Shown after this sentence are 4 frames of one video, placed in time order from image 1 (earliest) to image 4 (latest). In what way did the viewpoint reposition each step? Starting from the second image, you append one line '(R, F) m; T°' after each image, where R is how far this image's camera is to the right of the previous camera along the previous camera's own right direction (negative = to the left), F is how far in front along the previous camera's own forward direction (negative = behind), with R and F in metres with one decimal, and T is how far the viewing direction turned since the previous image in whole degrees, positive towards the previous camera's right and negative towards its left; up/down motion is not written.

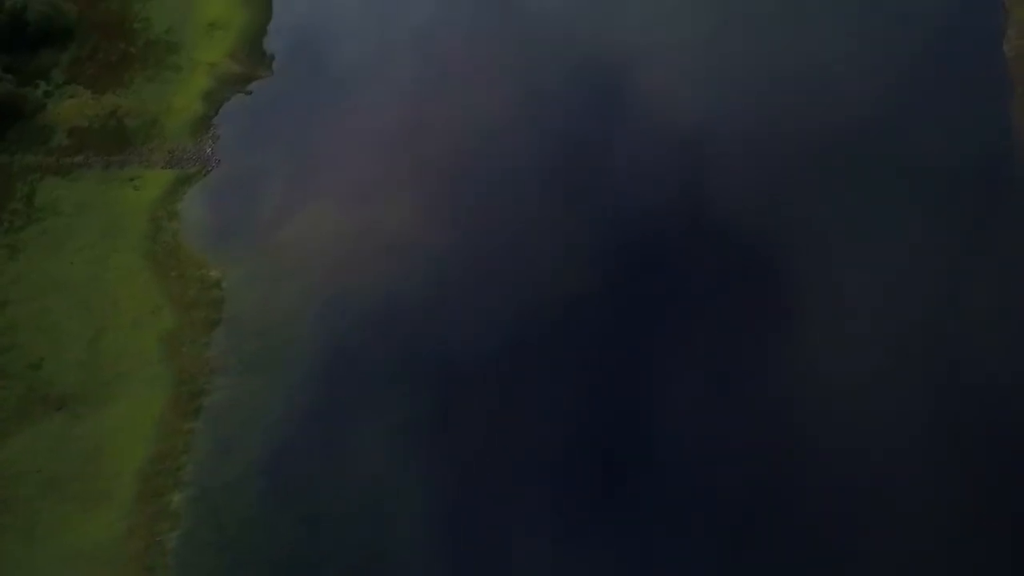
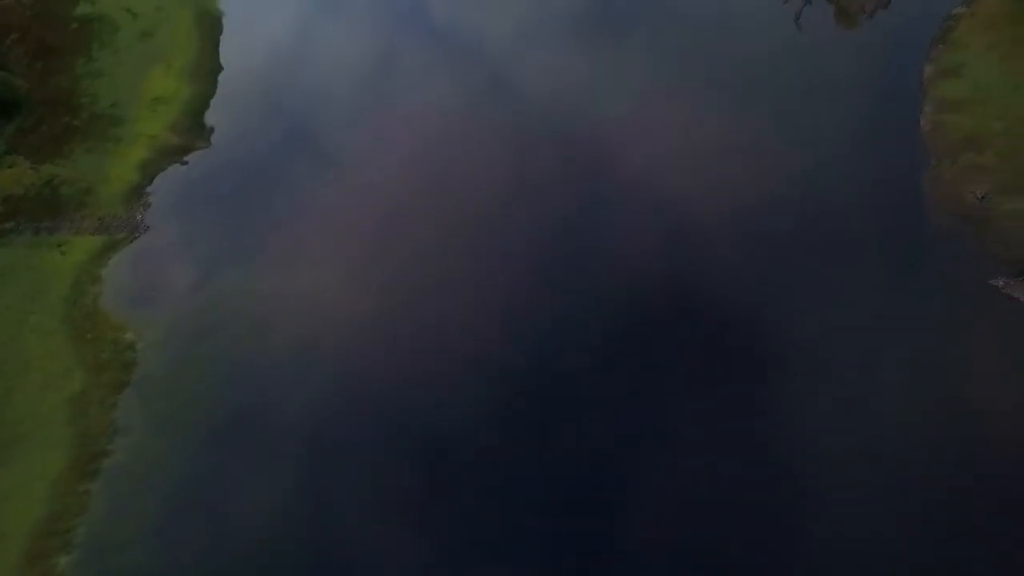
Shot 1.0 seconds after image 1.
(+3.5, -0.4) m; 0°
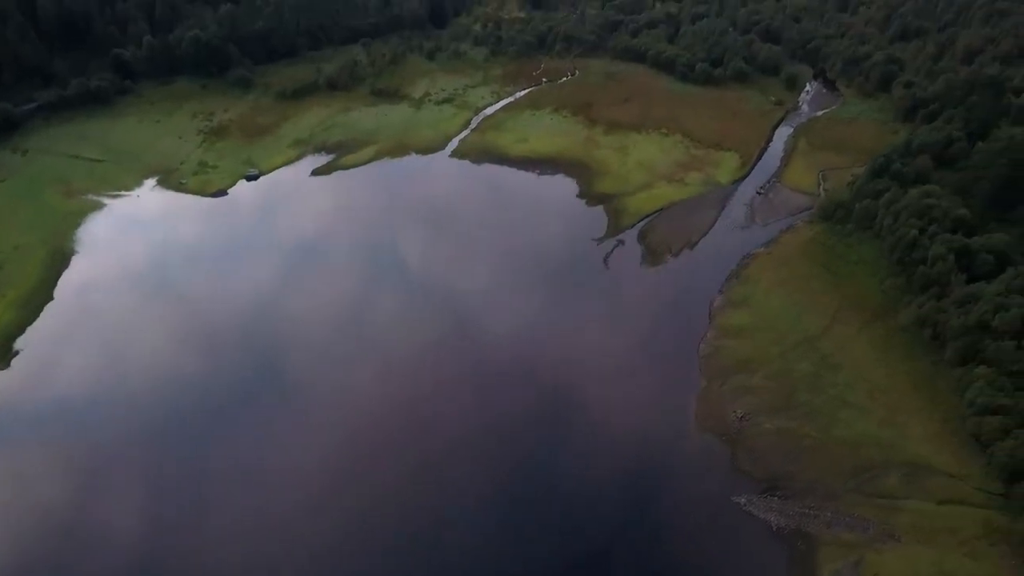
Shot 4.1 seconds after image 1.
(+12.0, -1.1) m; 0°
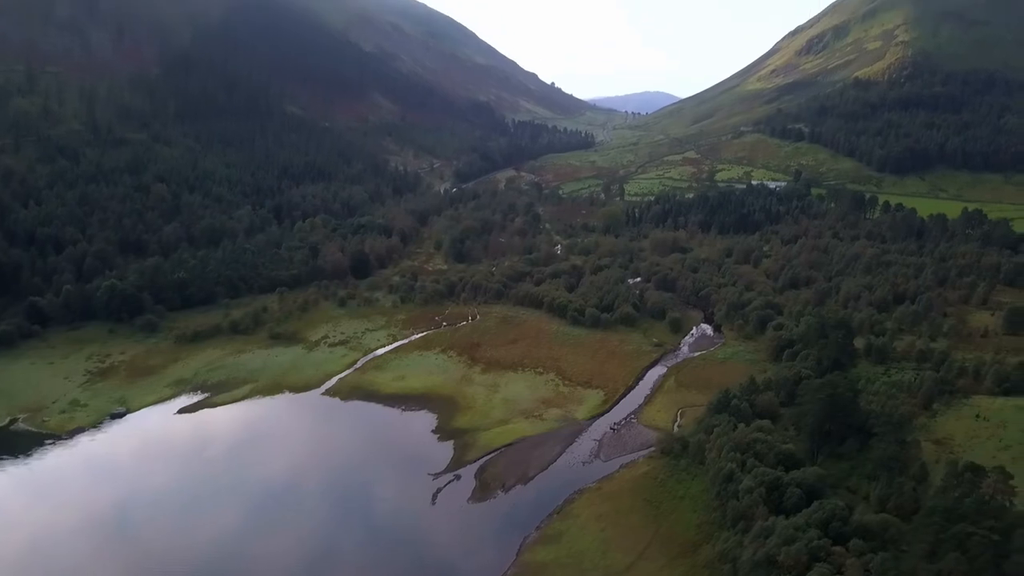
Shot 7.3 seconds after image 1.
(+12.2, -1.2) m; 0°
